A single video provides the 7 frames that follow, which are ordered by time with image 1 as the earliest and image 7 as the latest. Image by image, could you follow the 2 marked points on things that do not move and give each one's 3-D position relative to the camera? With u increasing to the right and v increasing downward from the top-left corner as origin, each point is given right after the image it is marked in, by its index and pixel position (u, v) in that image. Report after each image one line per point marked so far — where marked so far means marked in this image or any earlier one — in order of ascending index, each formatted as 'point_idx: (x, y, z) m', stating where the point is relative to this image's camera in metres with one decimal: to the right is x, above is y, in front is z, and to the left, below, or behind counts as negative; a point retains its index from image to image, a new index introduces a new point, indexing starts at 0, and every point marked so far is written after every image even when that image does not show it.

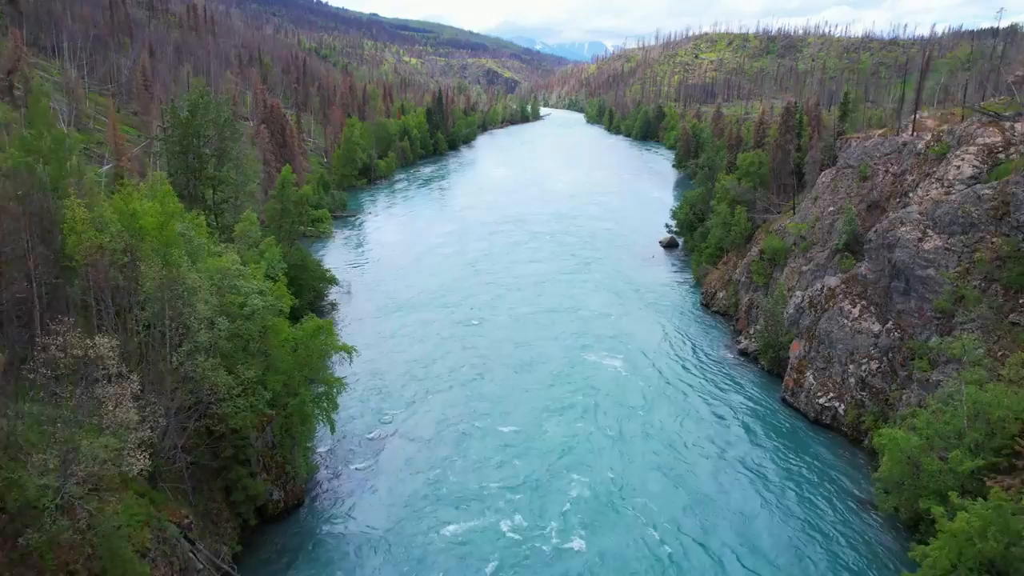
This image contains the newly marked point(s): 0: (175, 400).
0: (-18.3, -6.1, +18.2) m
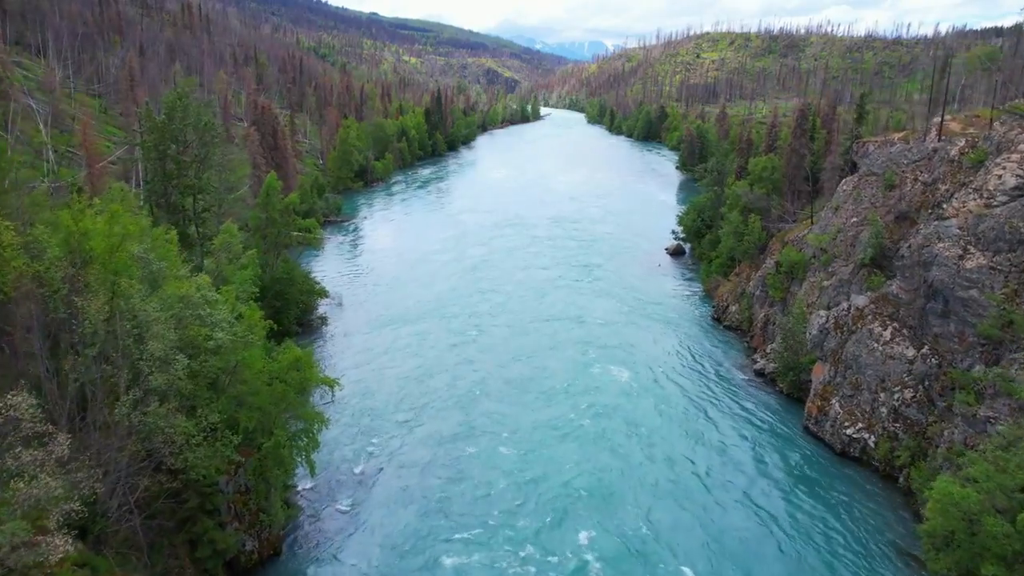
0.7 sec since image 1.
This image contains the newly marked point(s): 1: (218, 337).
0: (-18.2, -7.8, +15.7) m
1: (-16.2, -2.9, +18.5) m
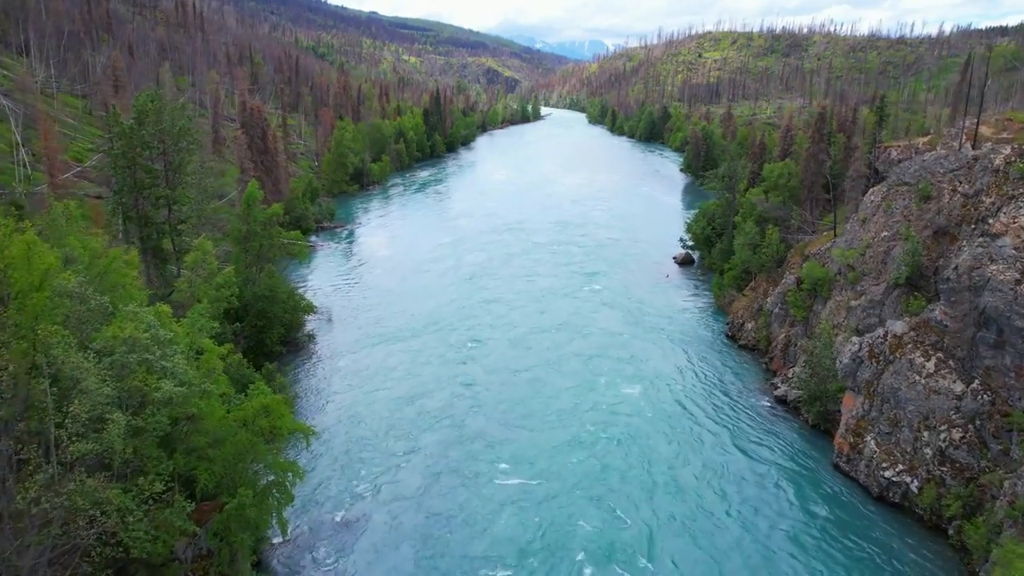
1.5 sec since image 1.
0: (-18.2, -9.7, +12.8) m
1: (-16.1, -4.8, +15.7) m
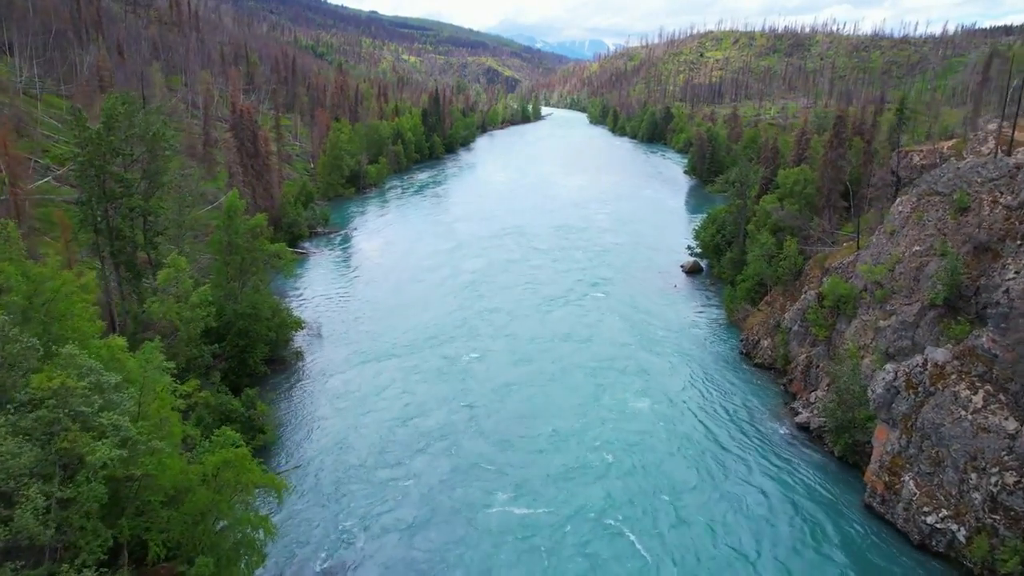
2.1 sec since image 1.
0: (-18.1, -11.4, +10.3) m
1: (-16.1, -6.5, +13.2) m
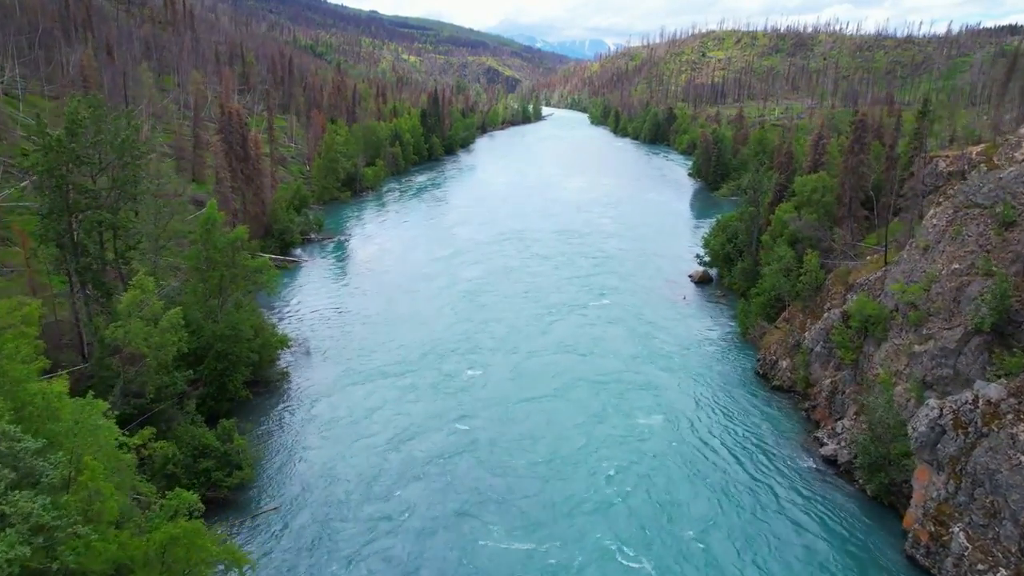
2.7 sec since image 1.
0: (-18.1, -13.2, +7.8) m
1: (-16.0, -8.3, +10.6) m
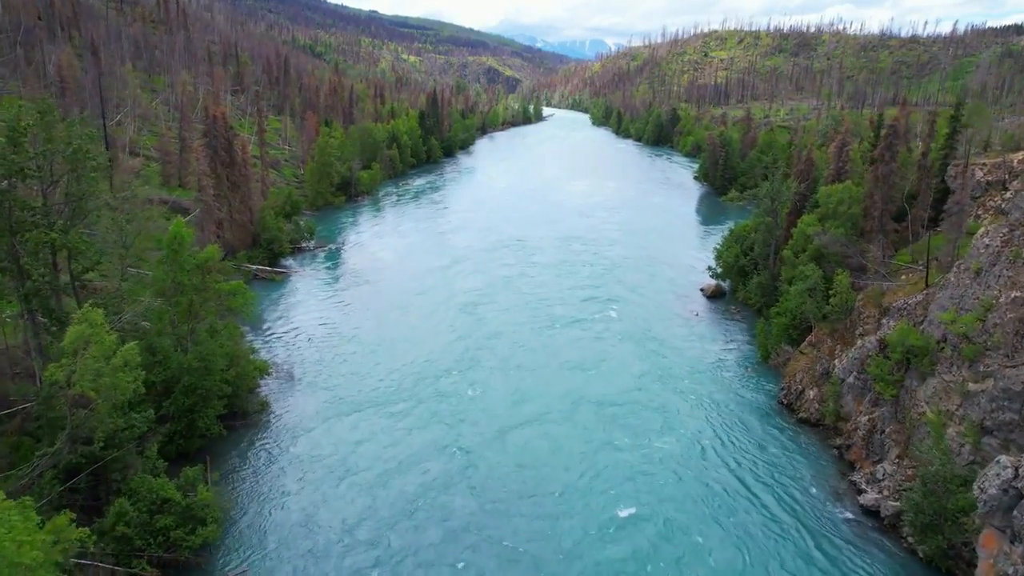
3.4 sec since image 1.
0: (-18.0, -15.4, +4.6) m
1: (-15.9, -10.5, +7.4) m
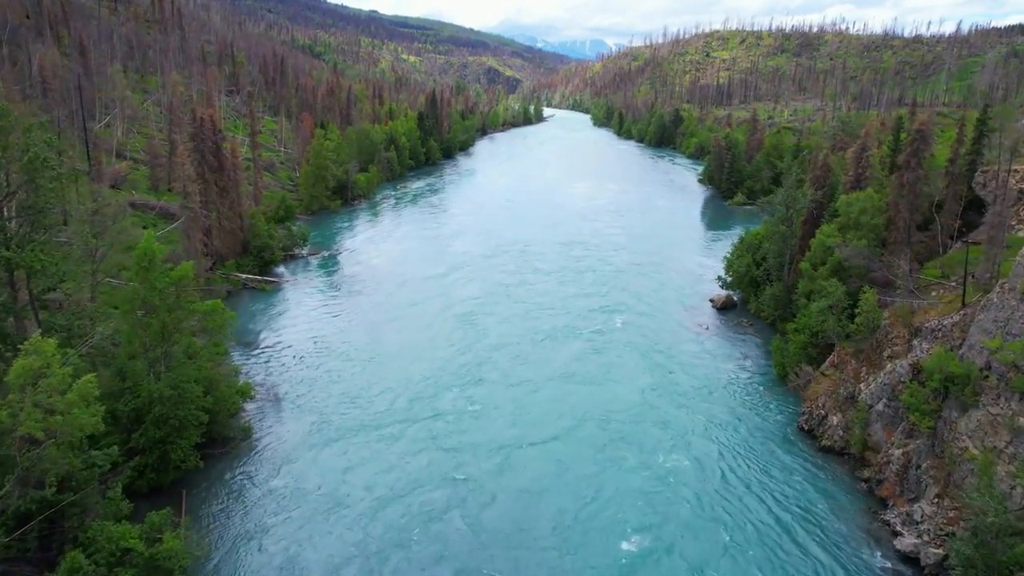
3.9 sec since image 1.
0: (-17.9, -17.0, +2.2) m
1: (-15.8, -12.1, +5.0) m
